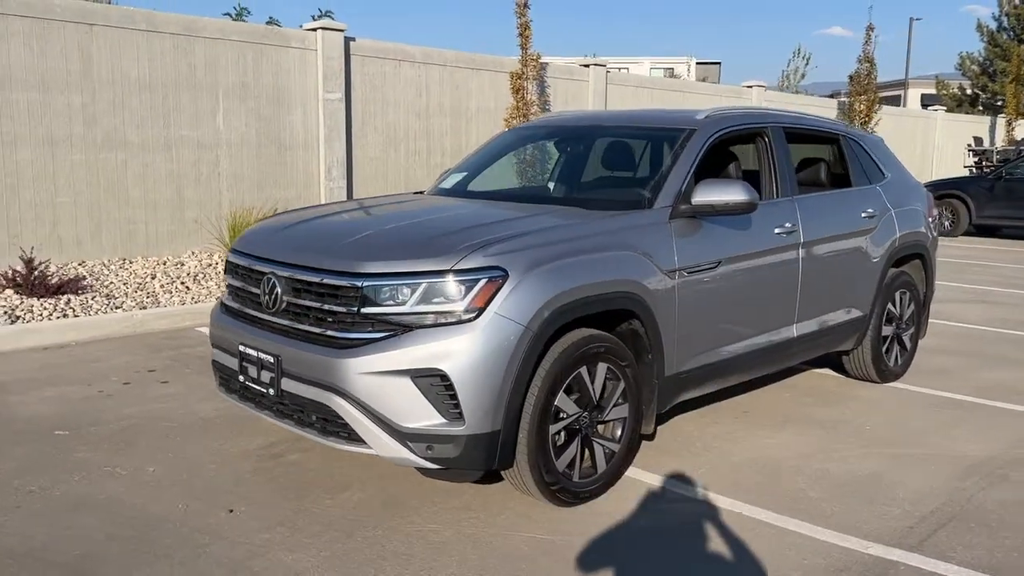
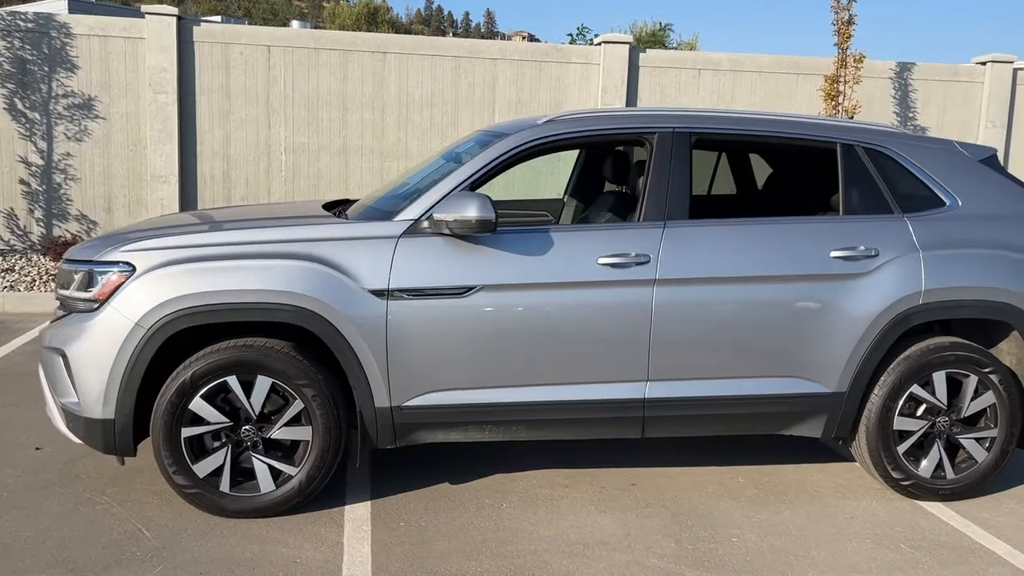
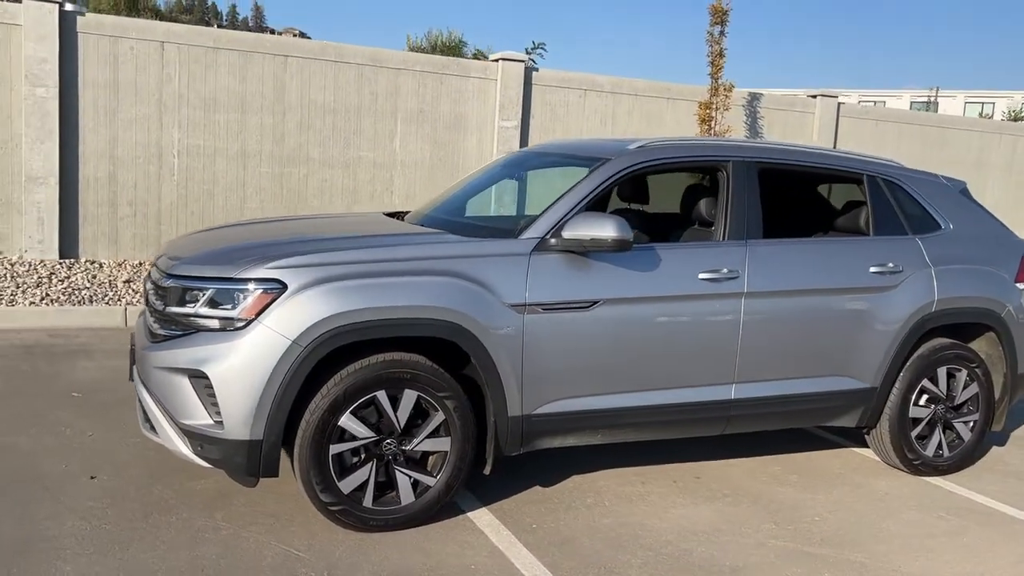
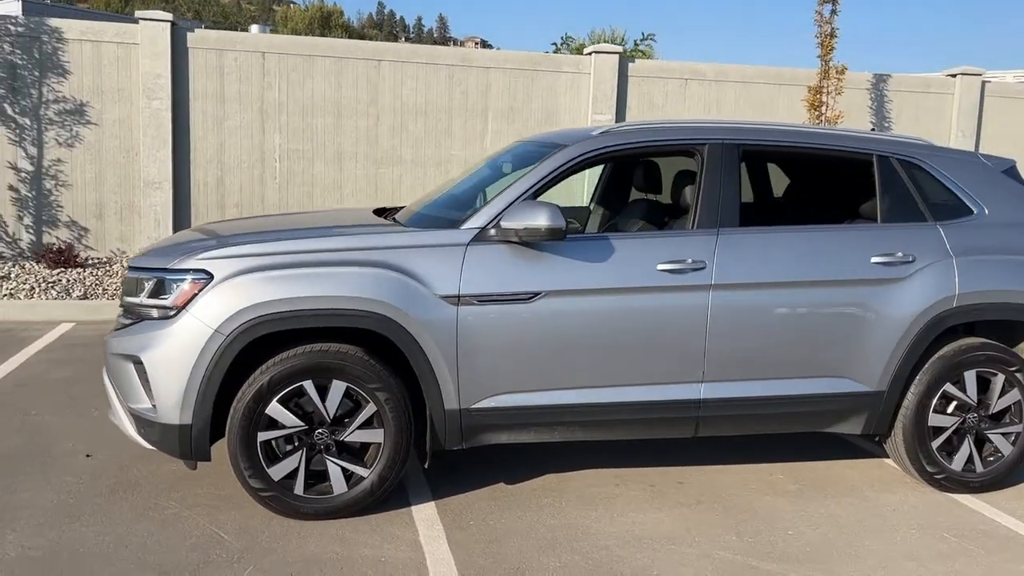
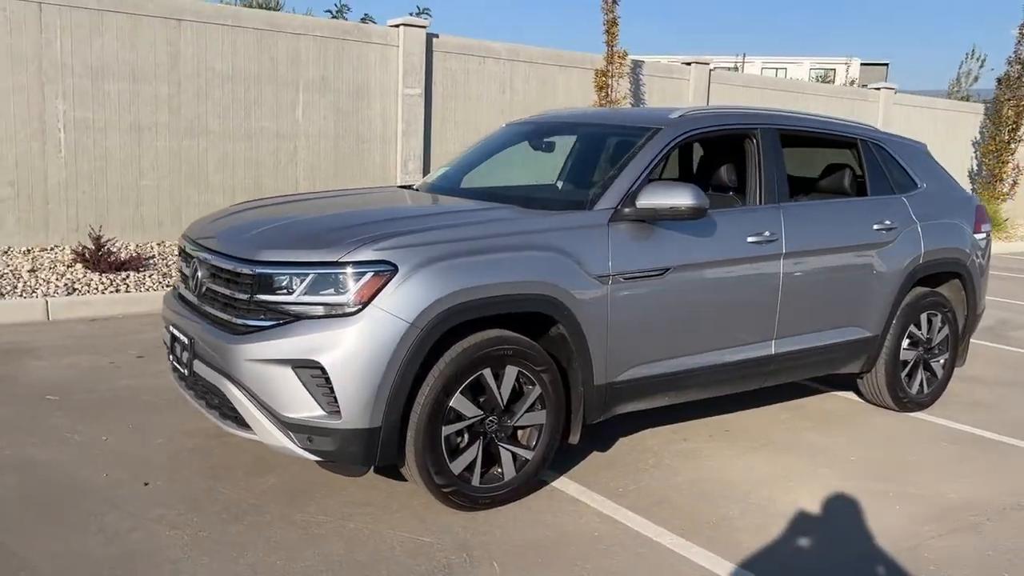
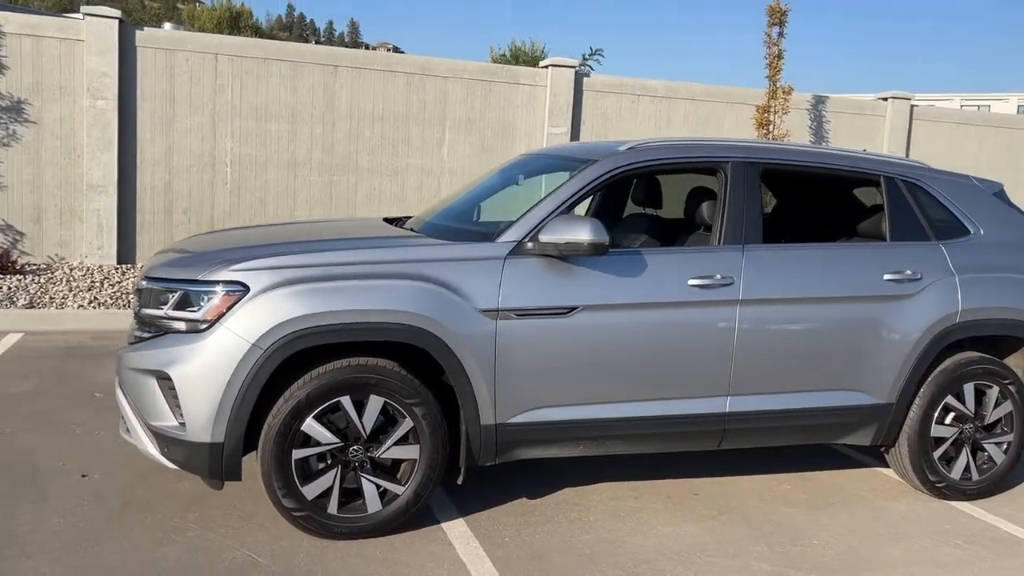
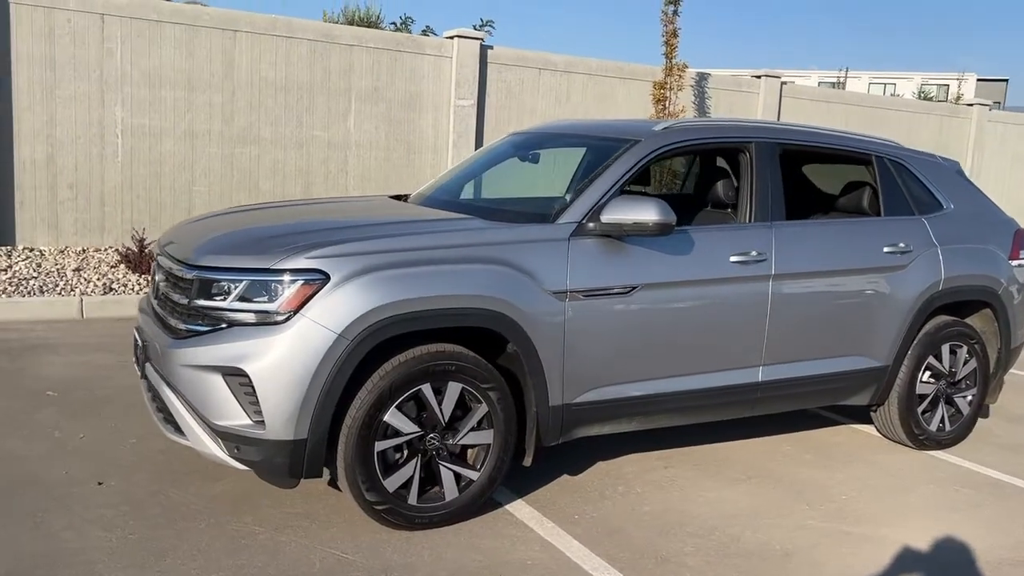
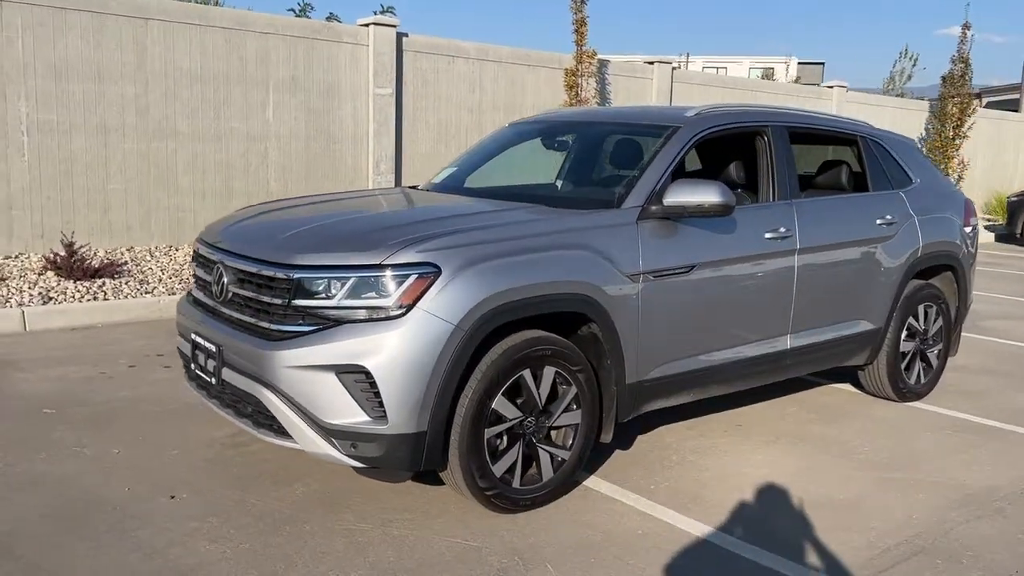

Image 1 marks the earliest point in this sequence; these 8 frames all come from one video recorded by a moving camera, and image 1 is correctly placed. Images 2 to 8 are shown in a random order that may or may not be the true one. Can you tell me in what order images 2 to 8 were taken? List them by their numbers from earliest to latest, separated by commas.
8, 5, 7, 3, 6, 4, 2
